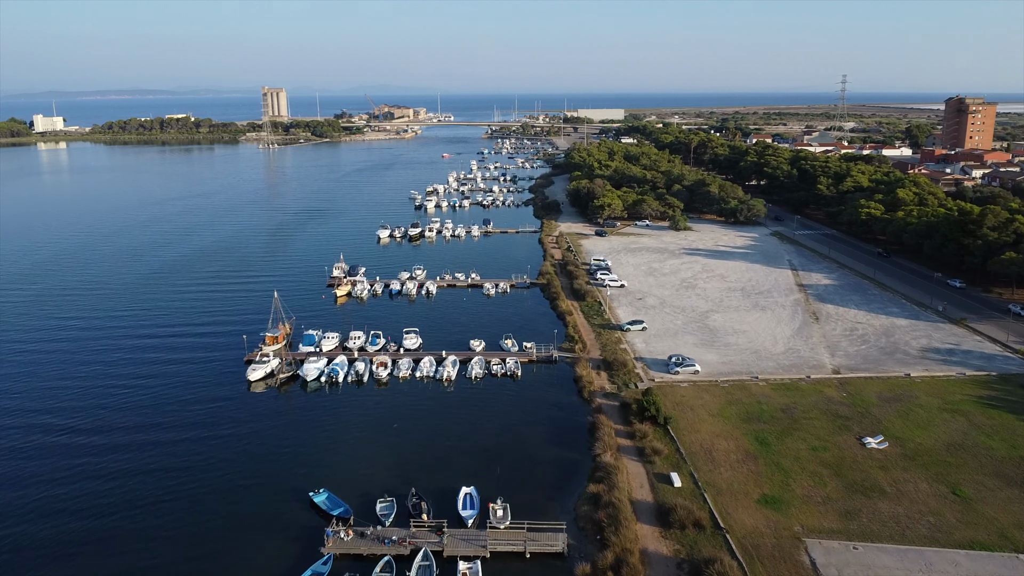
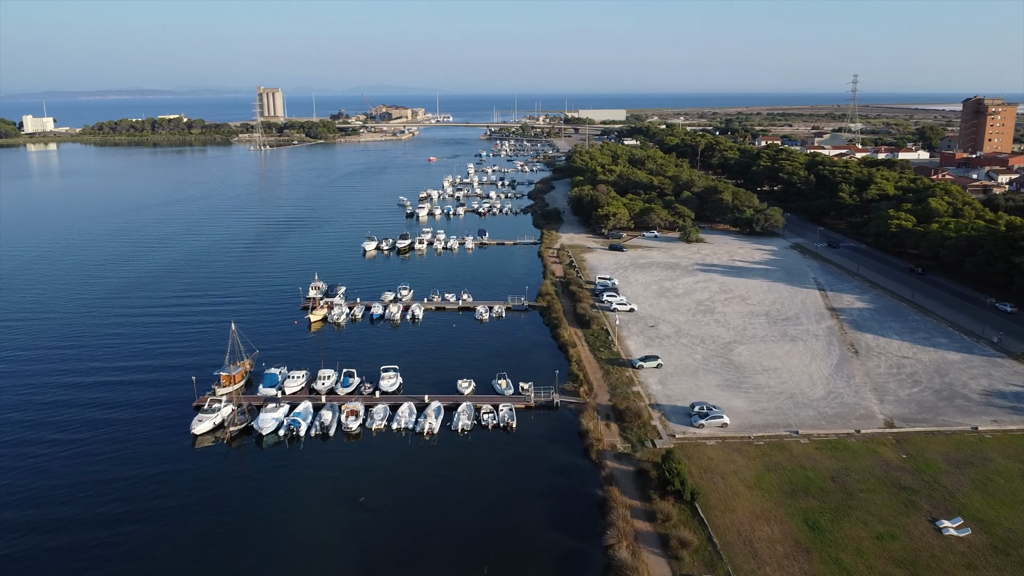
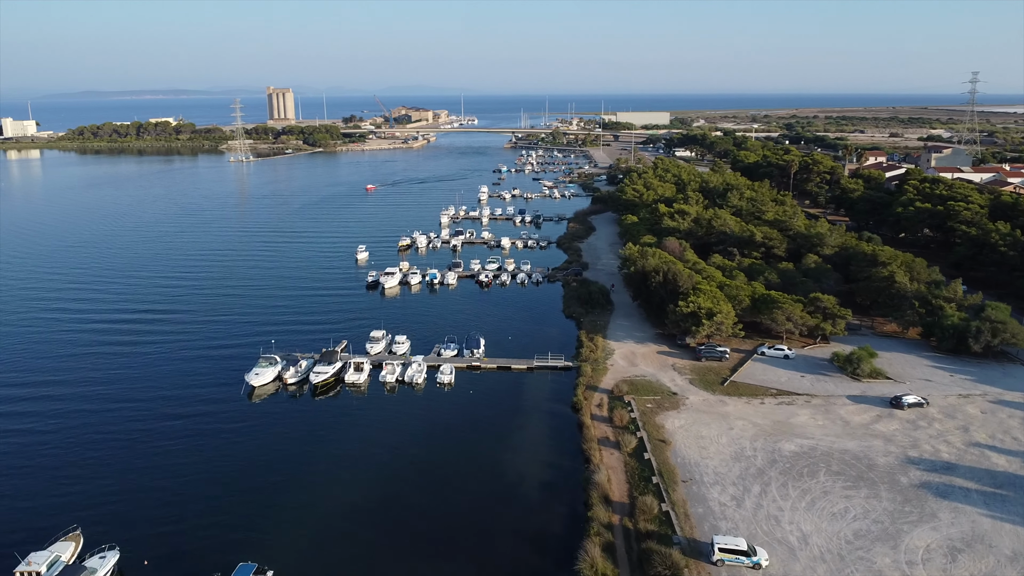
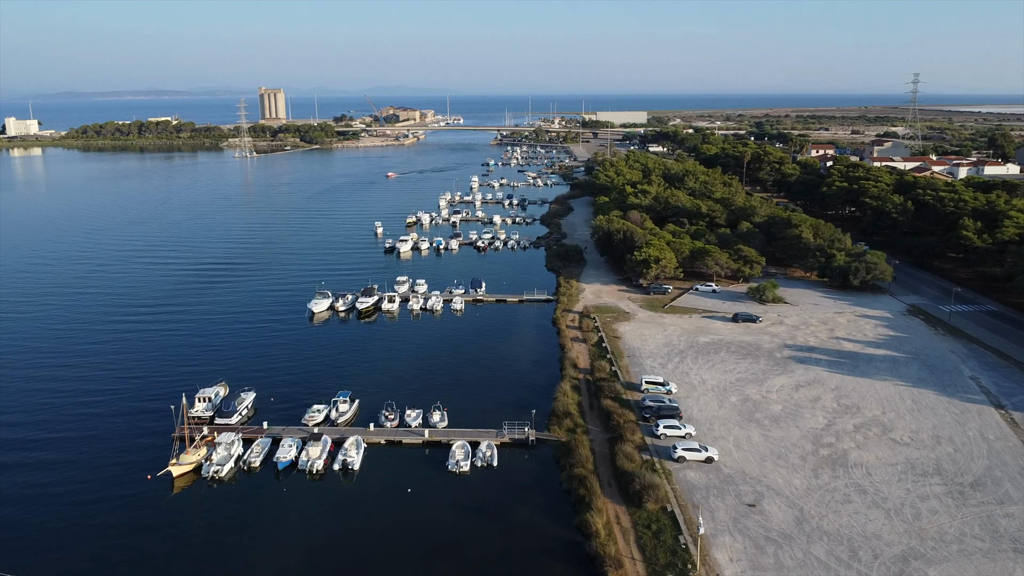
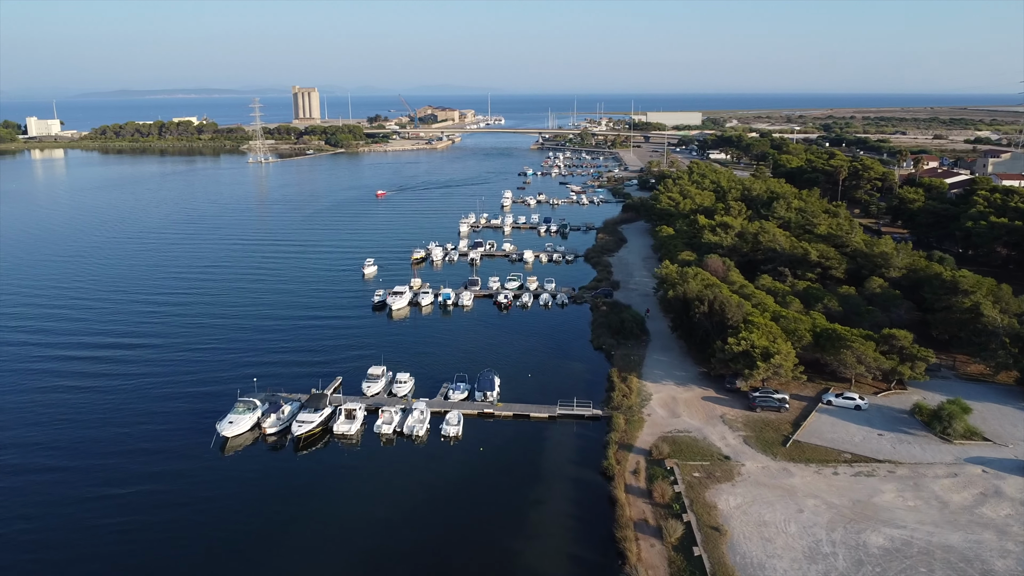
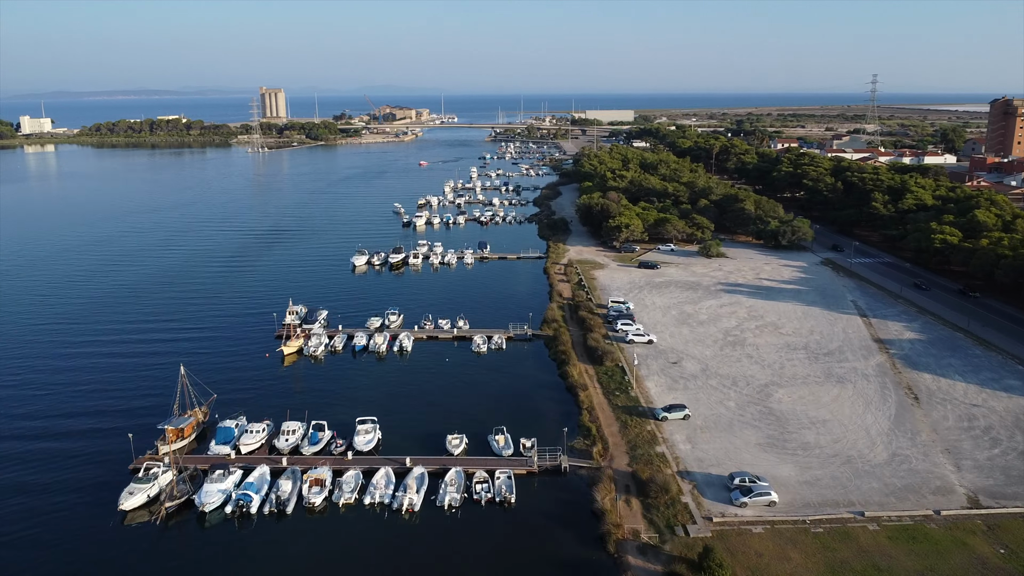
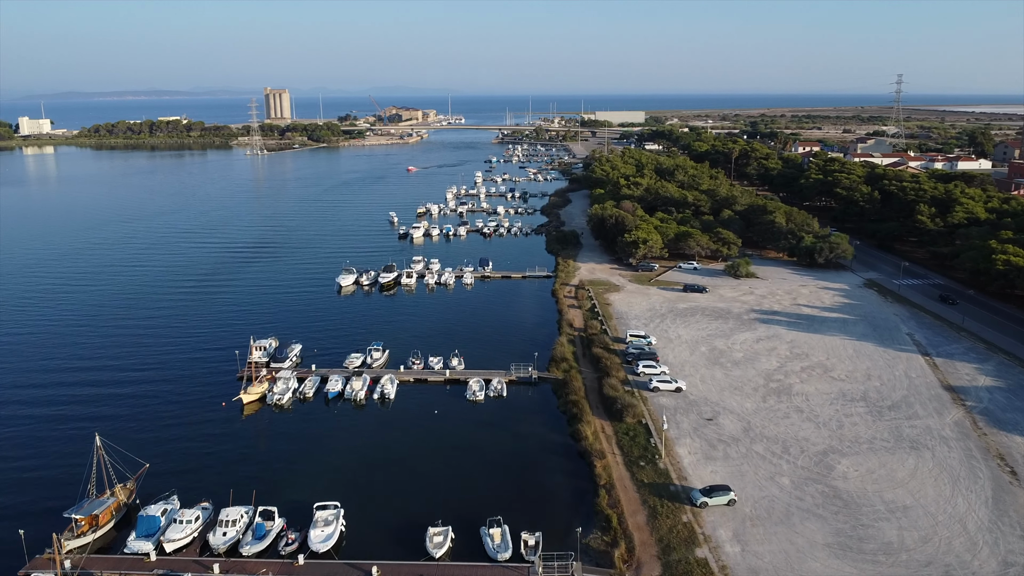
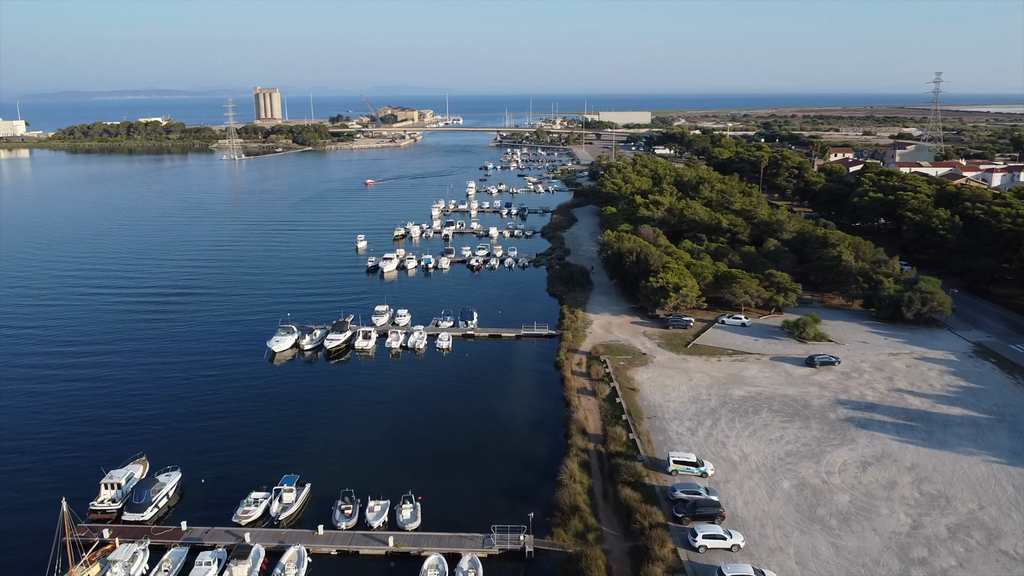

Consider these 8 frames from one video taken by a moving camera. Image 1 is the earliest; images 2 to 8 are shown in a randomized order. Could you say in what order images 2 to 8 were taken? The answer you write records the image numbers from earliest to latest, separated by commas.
2, 6, 7, 4, 8, 3, 5
